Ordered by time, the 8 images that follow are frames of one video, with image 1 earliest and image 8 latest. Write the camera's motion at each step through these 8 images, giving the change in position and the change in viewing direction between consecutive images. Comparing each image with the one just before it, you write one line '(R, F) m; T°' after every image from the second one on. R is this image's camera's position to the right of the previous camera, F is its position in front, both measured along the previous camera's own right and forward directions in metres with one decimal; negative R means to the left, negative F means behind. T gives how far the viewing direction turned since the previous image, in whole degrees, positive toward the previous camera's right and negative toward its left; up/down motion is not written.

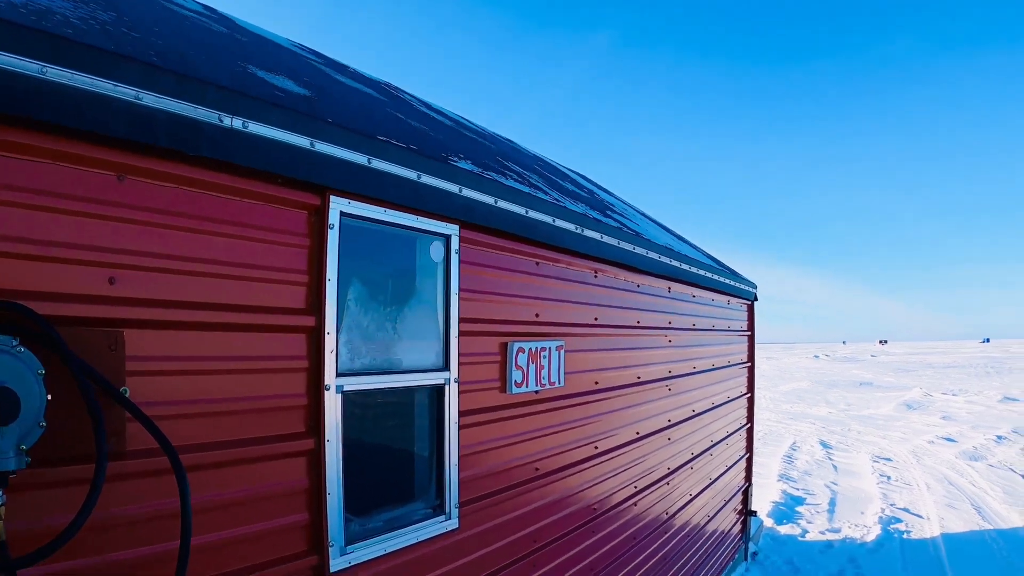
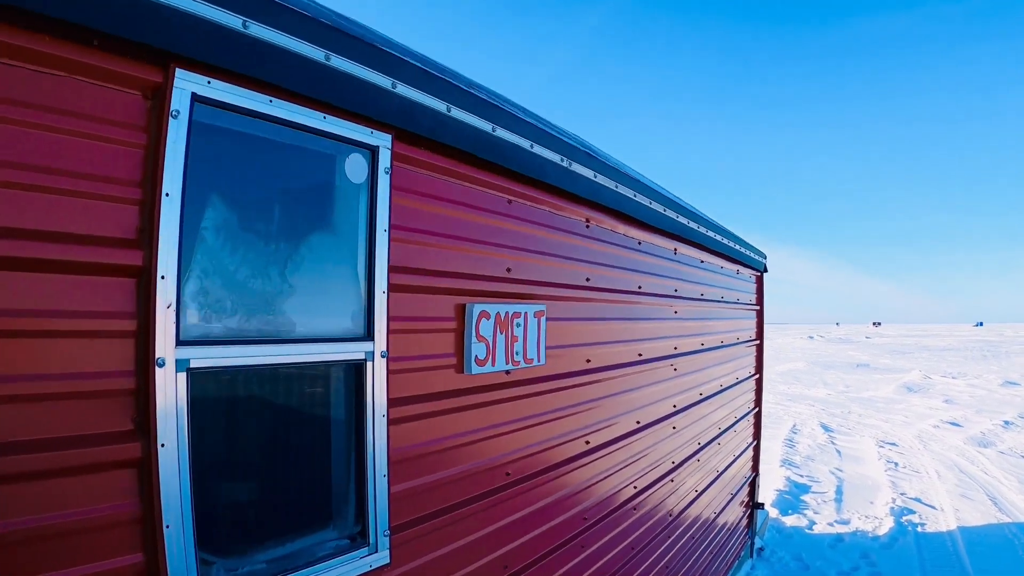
(+0.1, +0.8) m; +1°
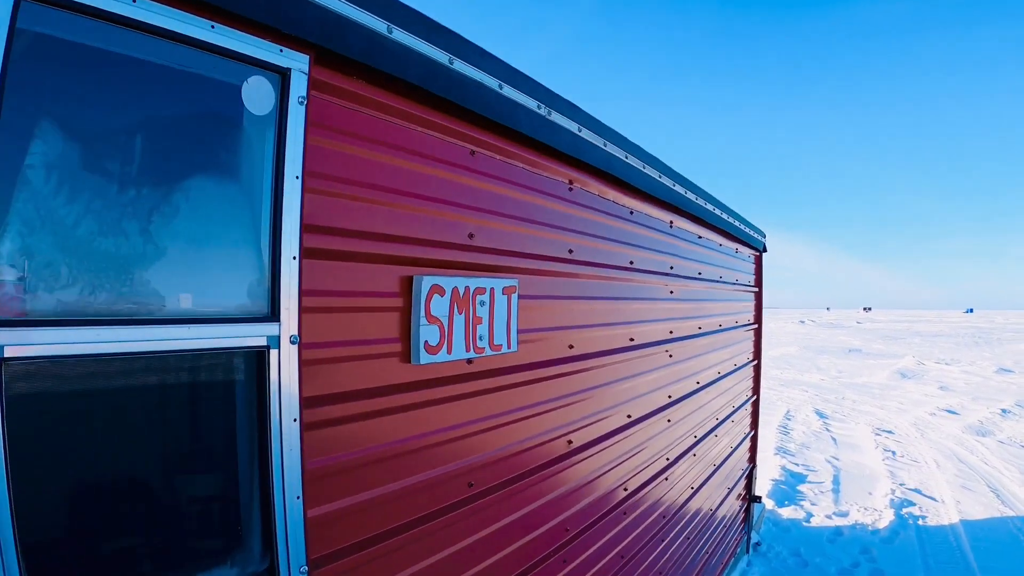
(+0.1, +0.4) m; +1°
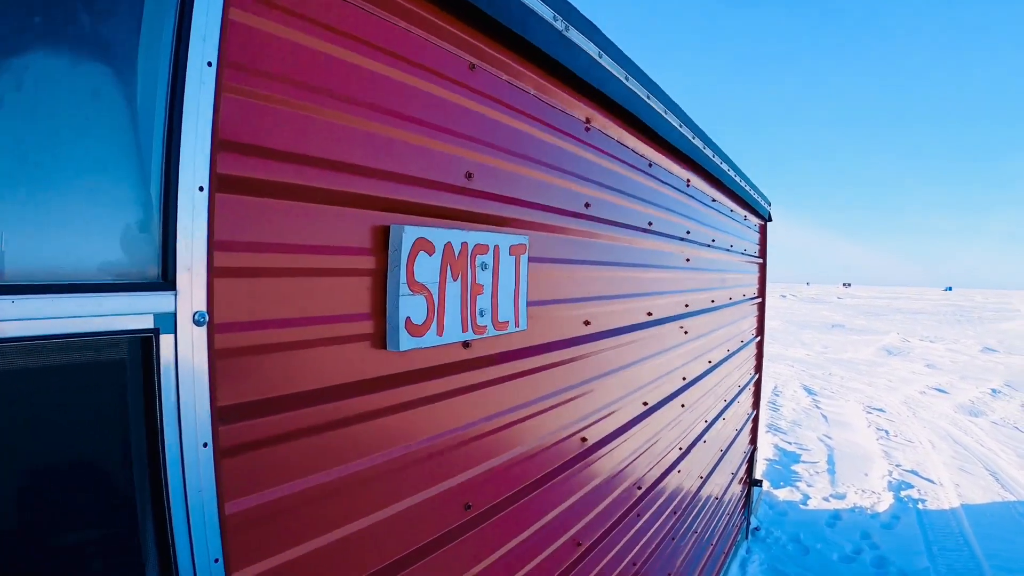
(-0.1, +0.5) m; +2°
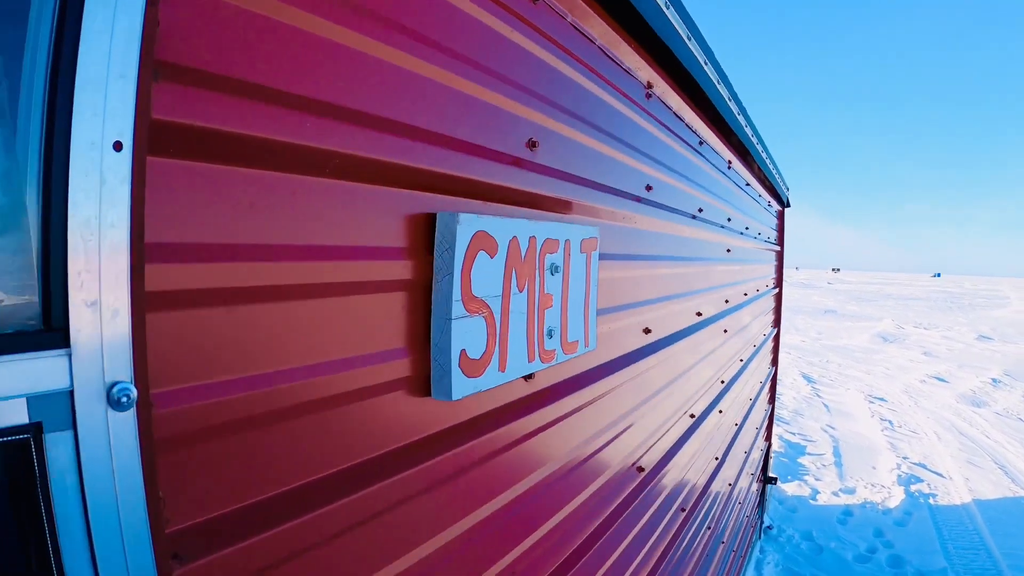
(-0.2, +0.4) m; +2°
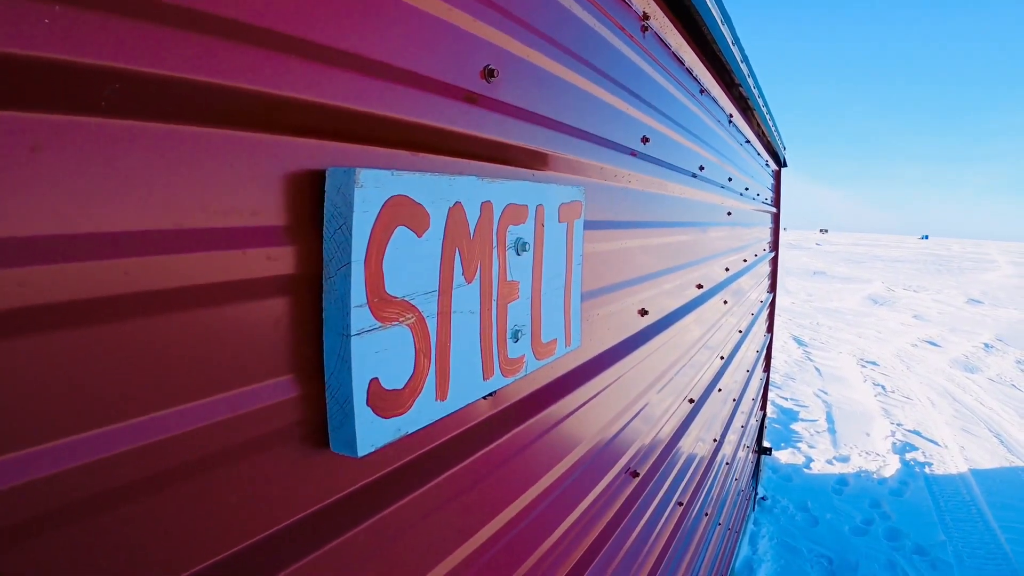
(+0.1, +0.3) m; +1°
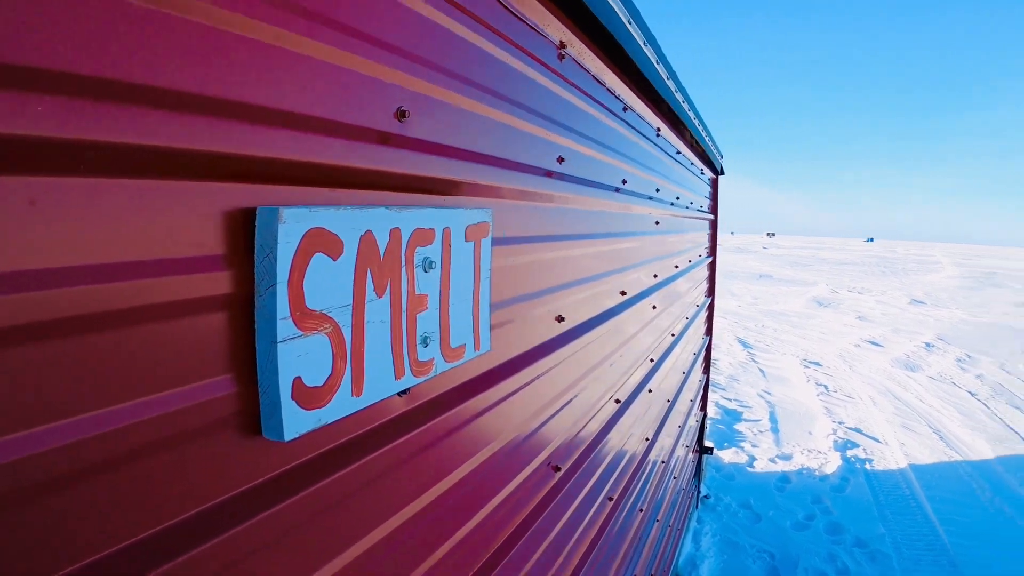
(+0.1, -0.1) m; +3°
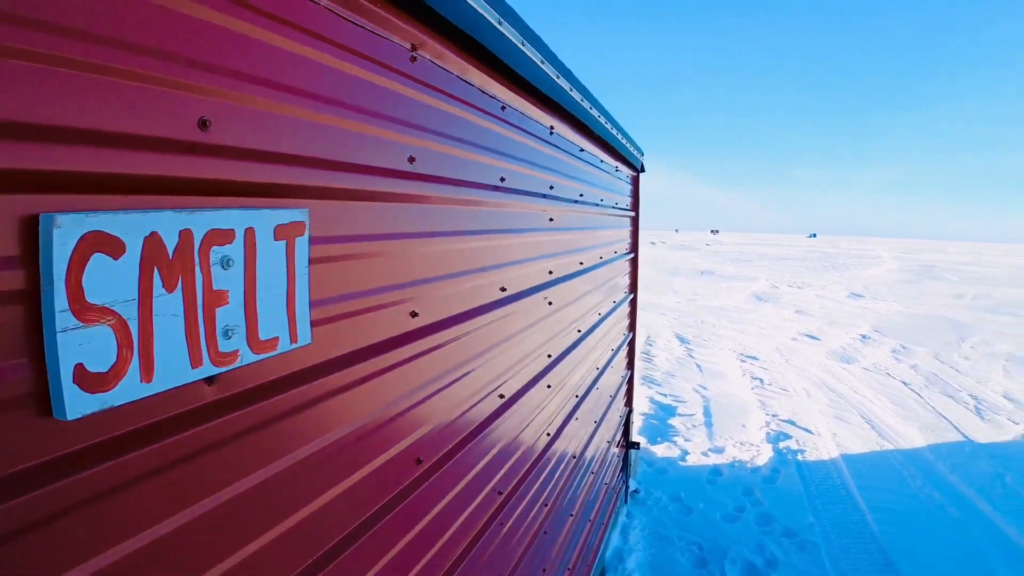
(+0.4, -0.1) m; +1°
